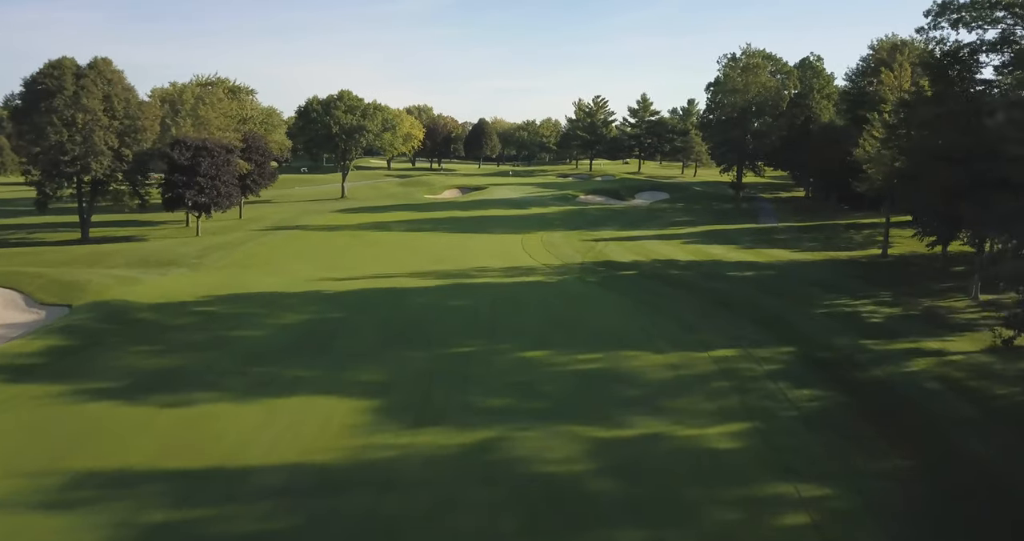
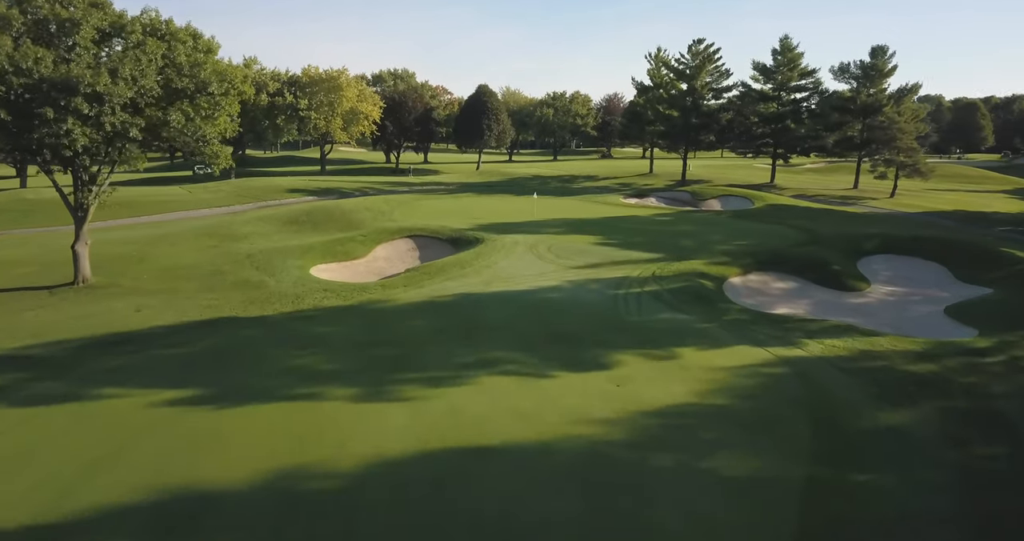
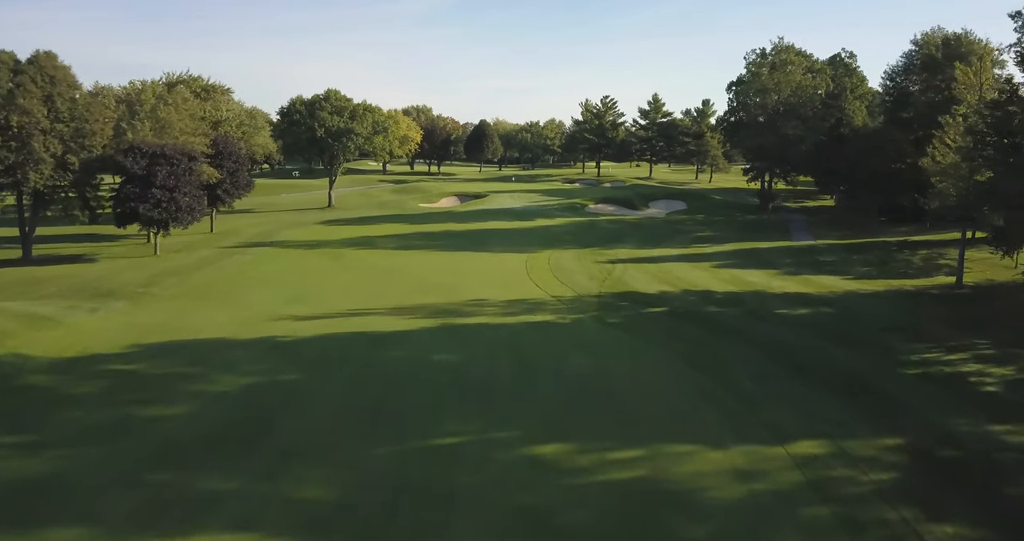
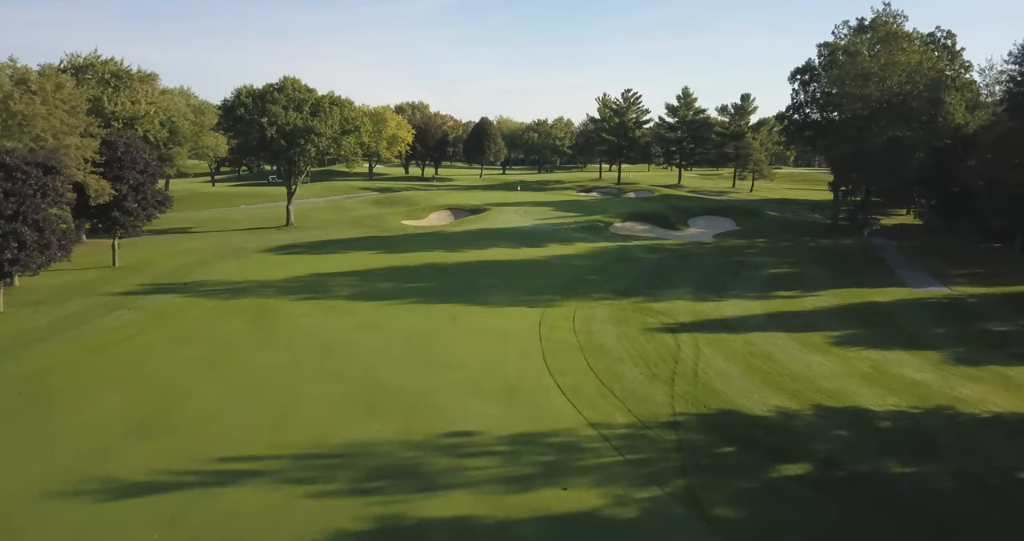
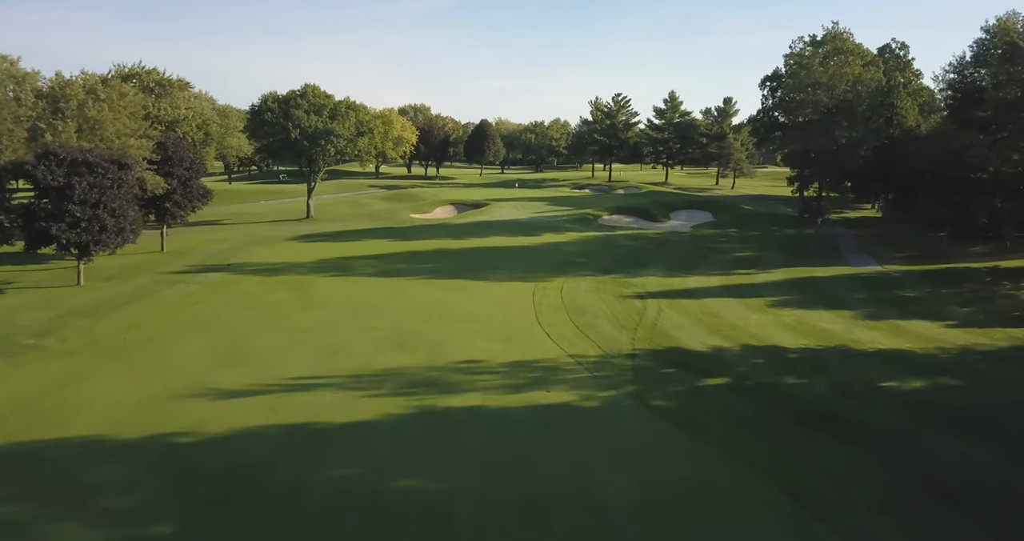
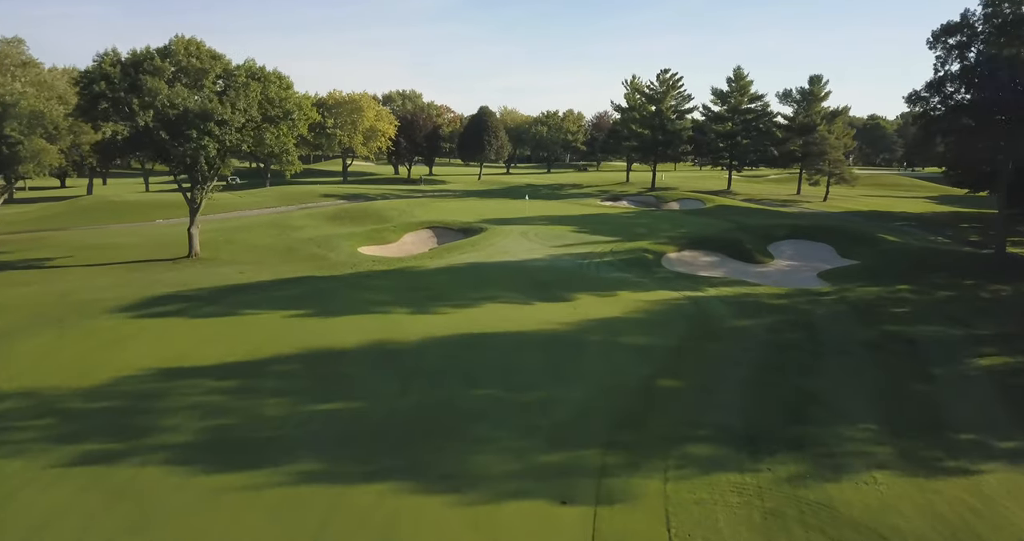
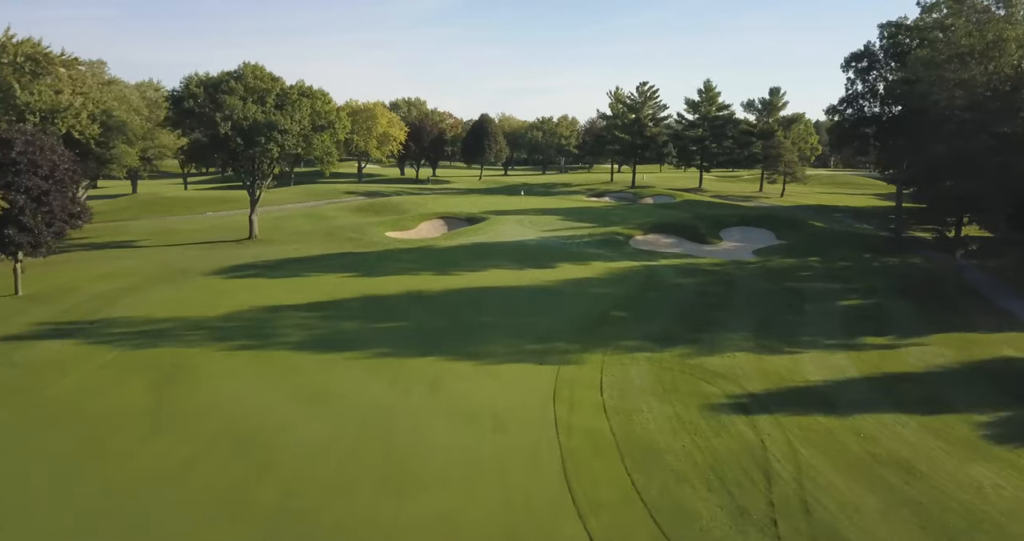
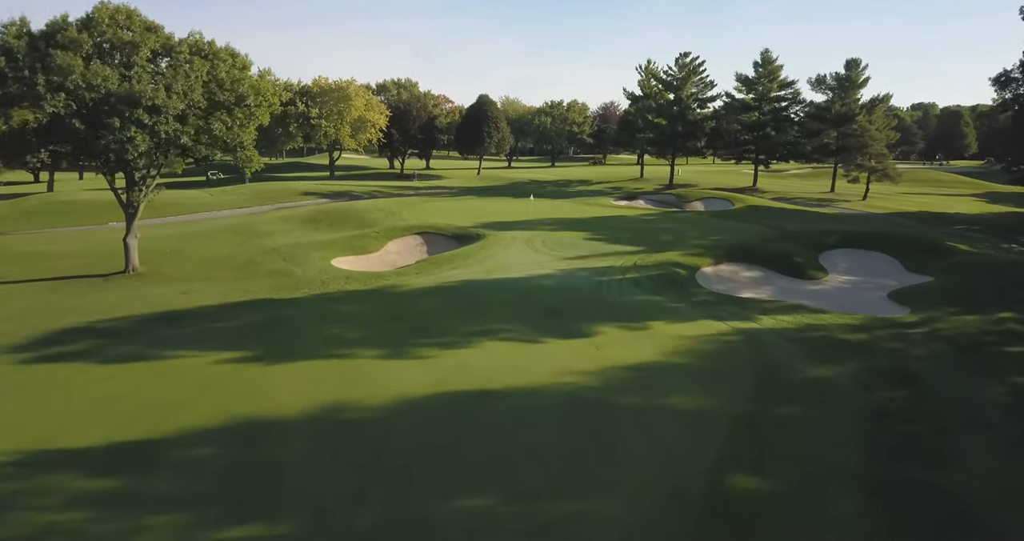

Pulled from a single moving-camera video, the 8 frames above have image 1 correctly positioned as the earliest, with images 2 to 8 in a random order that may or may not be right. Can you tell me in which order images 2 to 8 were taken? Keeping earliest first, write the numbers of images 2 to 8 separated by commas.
3, 5, 4, 7, 6, 8, 2
